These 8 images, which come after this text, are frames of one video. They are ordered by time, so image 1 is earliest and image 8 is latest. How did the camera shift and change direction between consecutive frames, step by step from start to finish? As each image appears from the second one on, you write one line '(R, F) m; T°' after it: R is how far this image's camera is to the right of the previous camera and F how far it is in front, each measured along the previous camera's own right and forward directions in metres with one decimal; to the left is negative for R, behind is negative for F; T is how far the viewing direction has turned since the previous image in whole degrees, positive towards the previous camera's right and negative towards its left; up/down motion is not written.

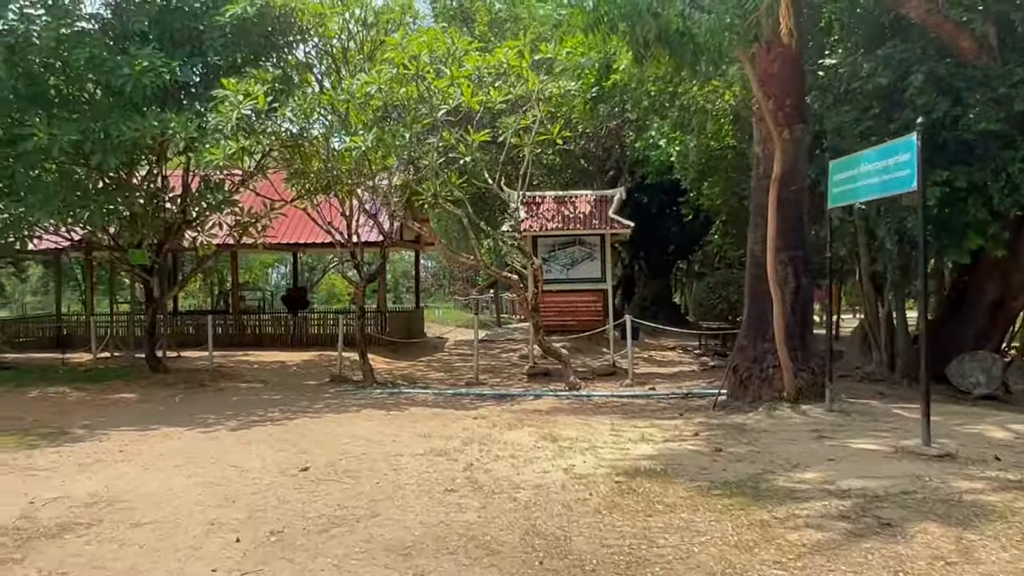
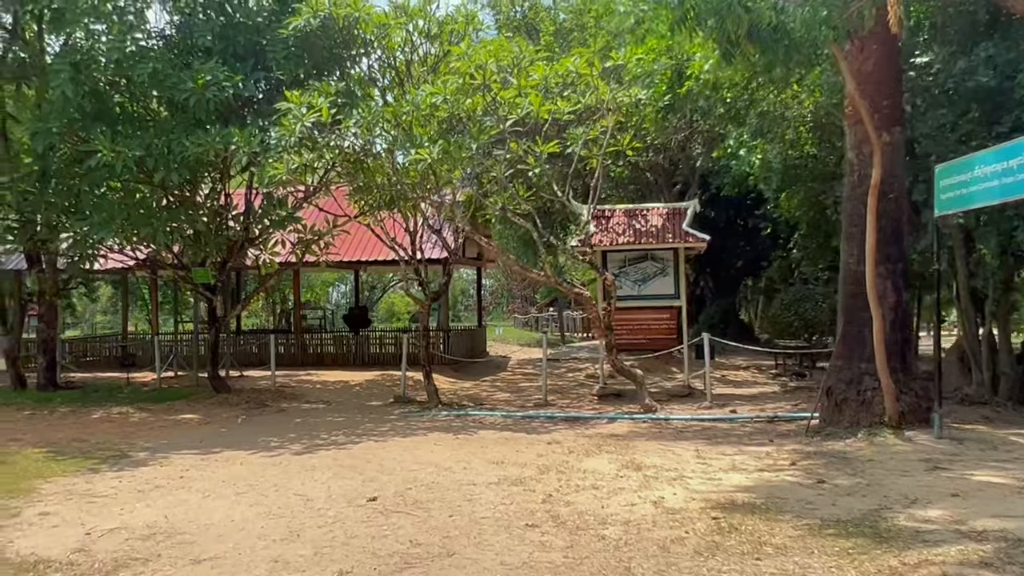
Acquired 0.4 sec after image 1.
(-0.2, +0.6) m; -4°
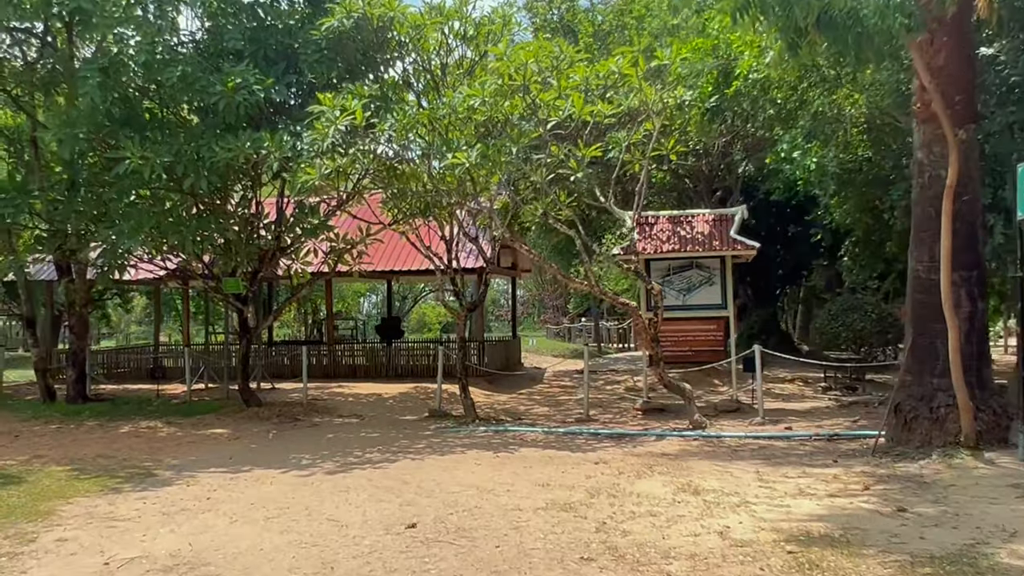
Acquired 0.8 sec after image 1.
(-0.2, +0.6) m; -2°
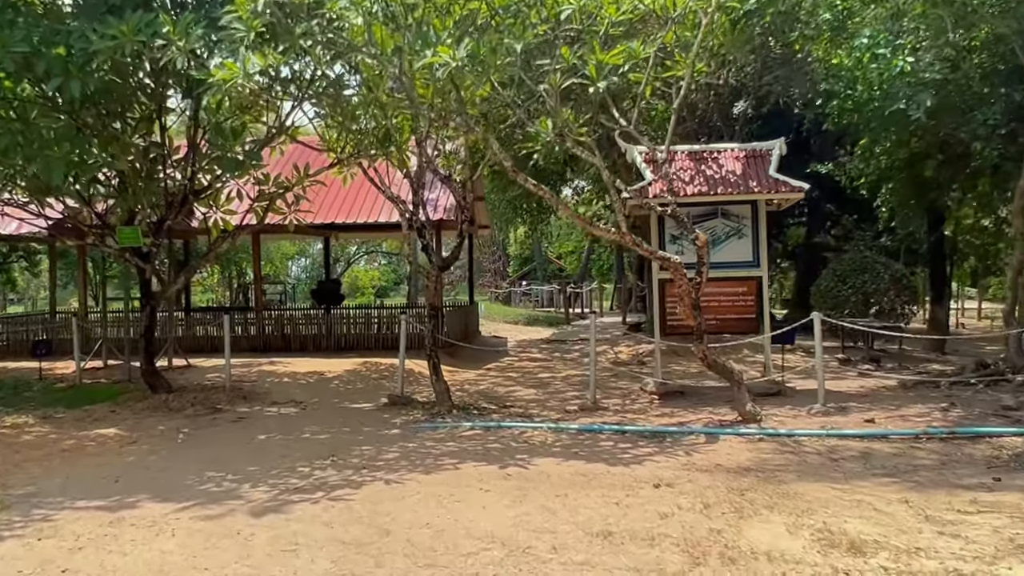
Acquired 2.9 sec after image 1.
(-0.7, +3.2) m; +4°
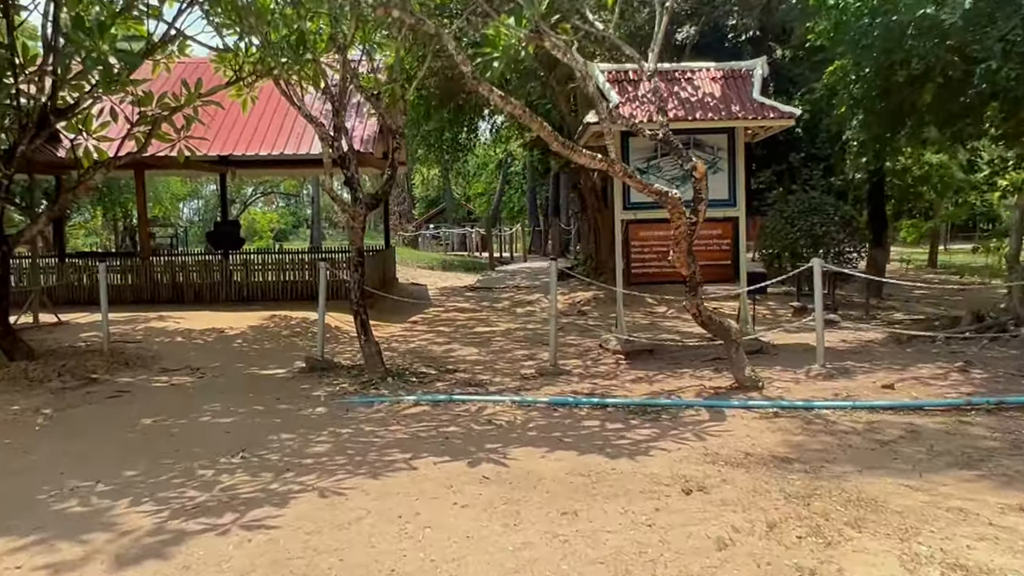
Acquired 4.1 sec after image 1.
(-0.4, +1.8) m; +6°
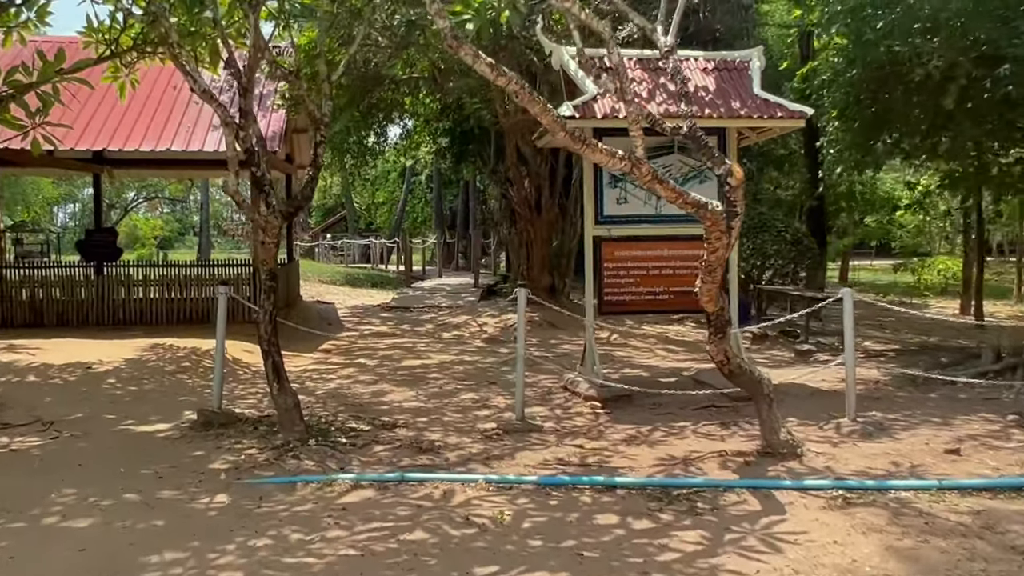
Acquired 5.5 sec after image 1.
(-0.5, +2.0) m; +7°
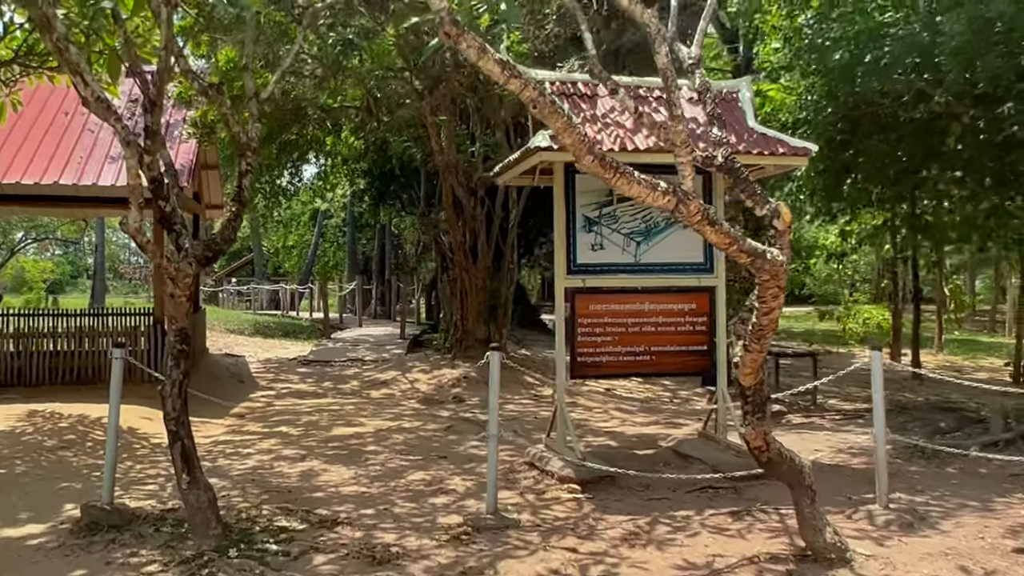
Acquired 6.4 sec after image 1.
(-0.4, +1.3) m; +6°
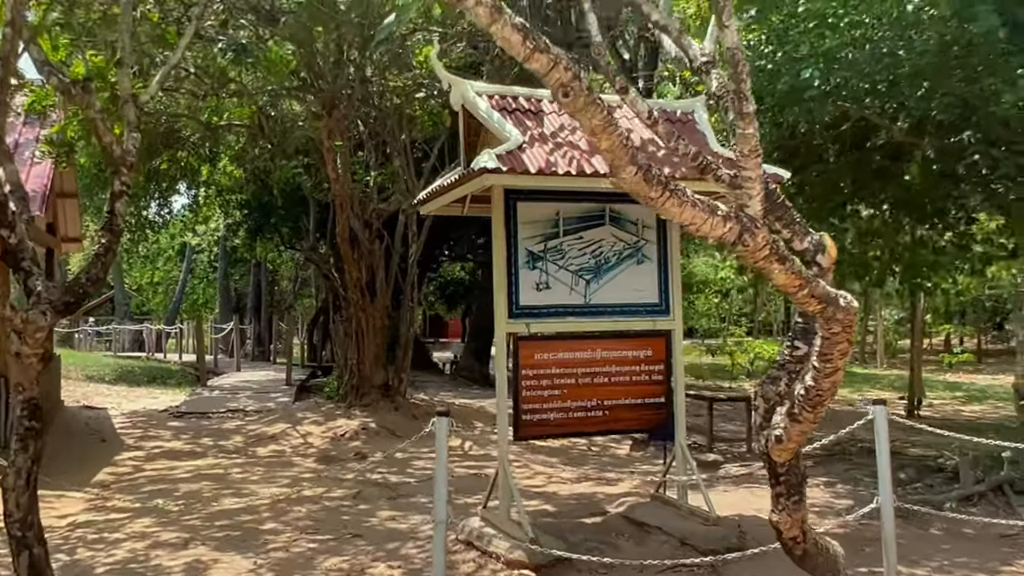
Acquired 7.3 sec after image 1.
(-0.4, +1.1) m; +8°
